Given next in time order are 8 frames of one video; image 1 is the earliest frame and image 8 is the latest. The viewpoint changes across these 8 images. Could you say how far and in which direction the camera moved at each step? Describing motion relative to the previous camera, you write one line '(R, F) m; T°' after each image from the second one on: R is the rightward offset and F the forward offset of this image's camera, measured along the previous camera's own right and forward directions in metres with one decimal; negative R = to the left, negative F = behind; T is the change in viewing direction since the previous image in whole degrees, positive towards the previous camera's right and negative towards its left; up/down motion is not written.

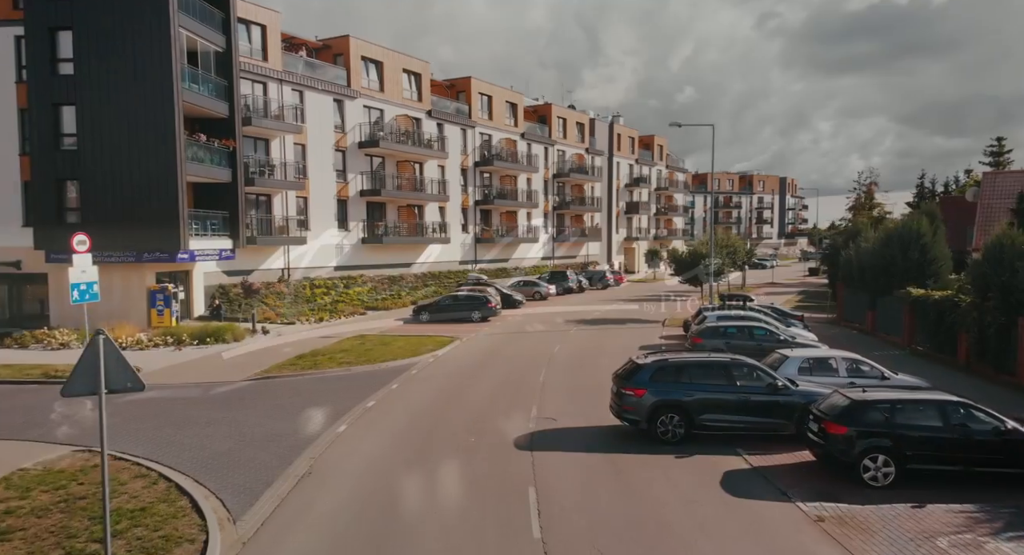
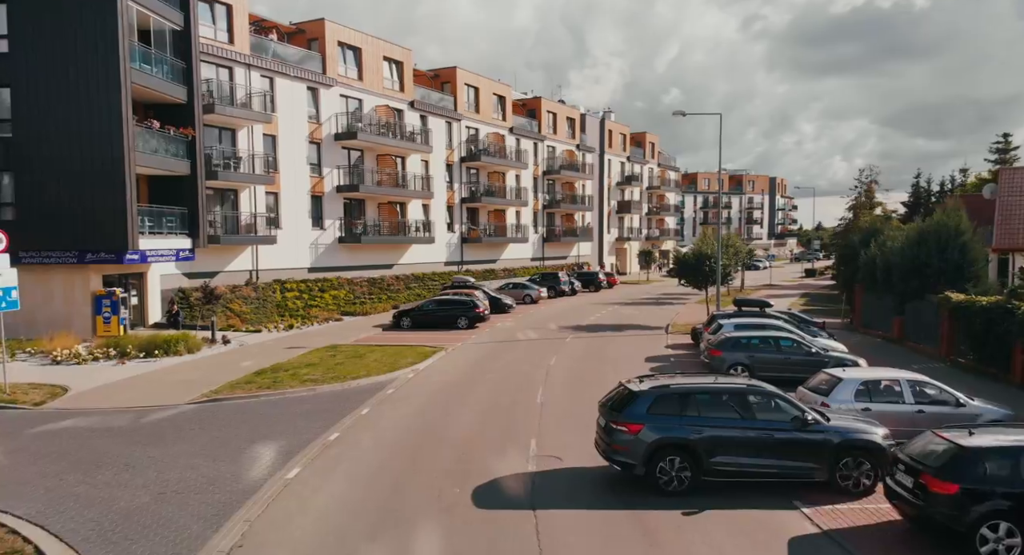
(-0.1, +2.6) m; +1°
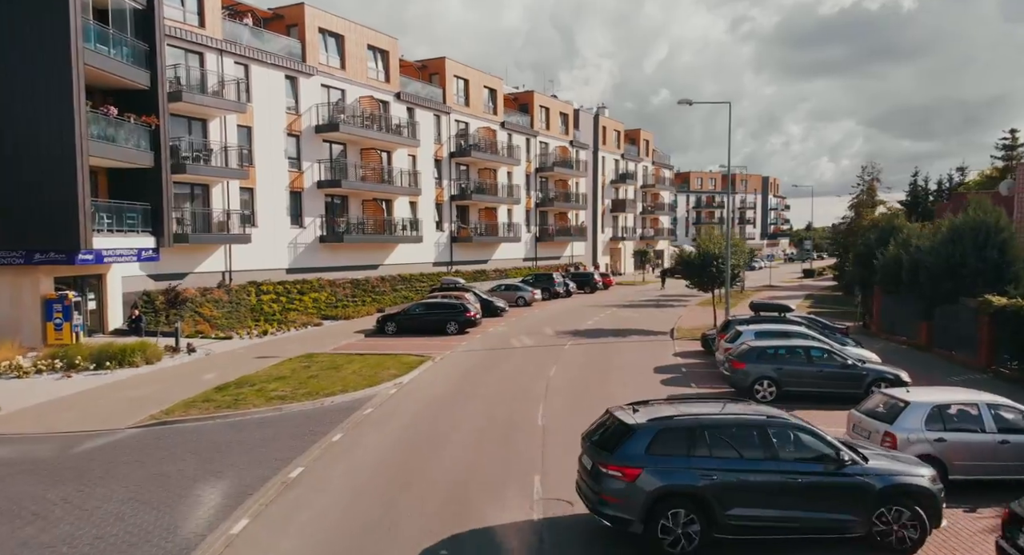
(-0.1, +2.0) m; +1°
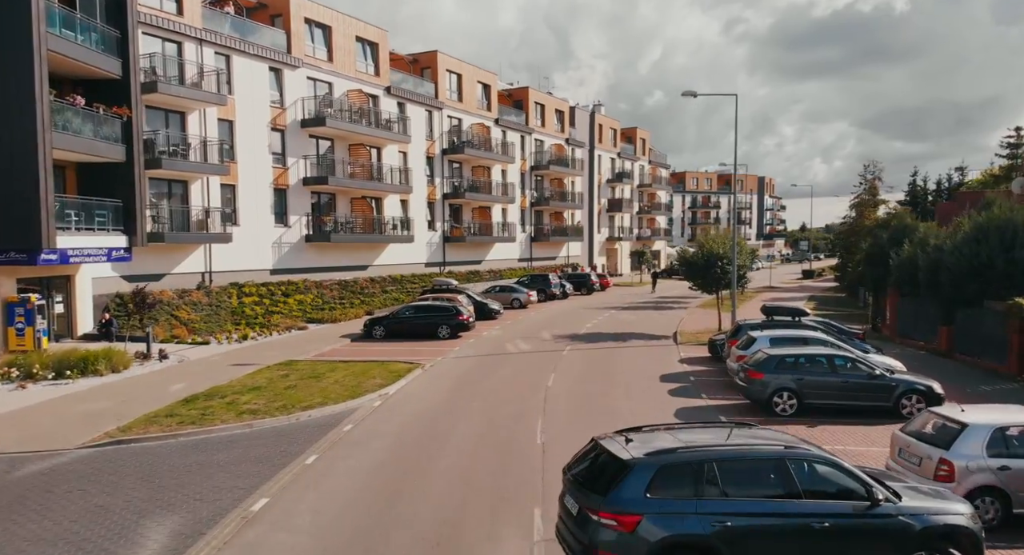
(0.0, +1.3) m; 0°
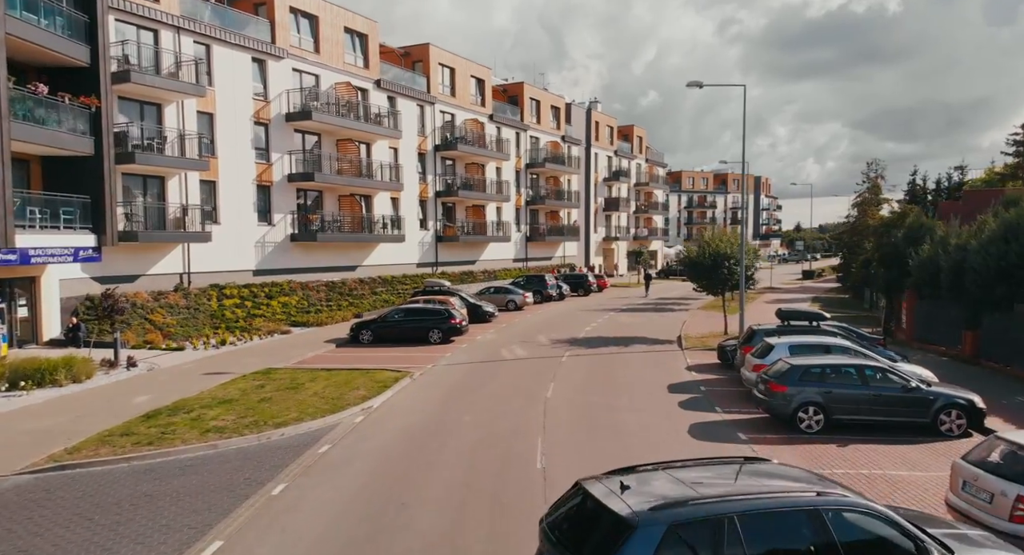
(0.0, +1.3) m; 0°
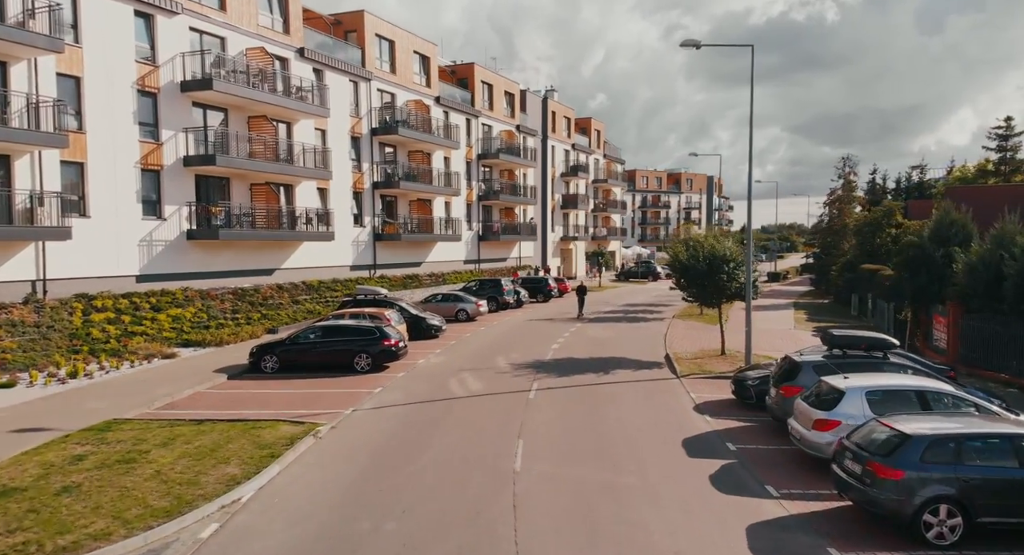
(0.0, +4.8) m; +4°
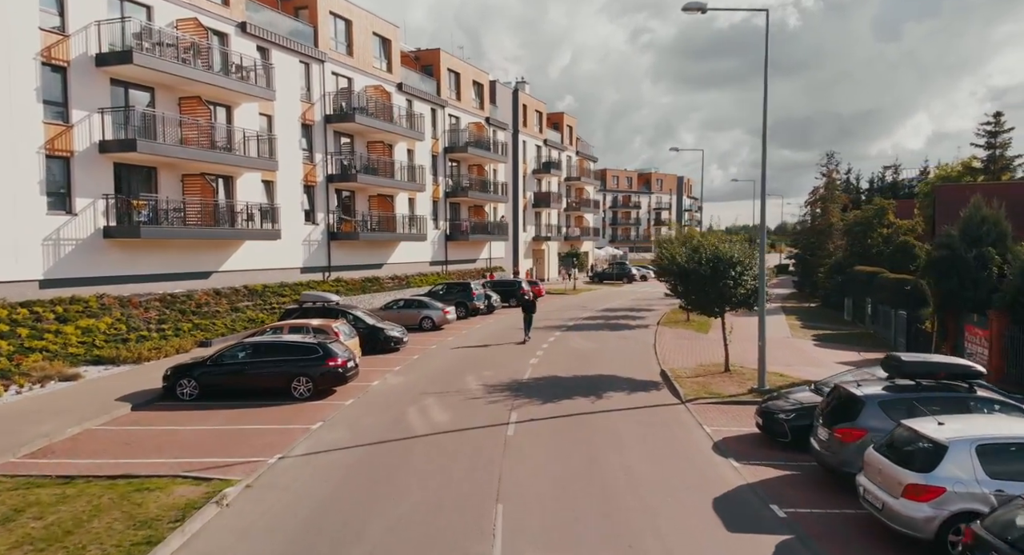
(-0.1, +2.8) m; +3°
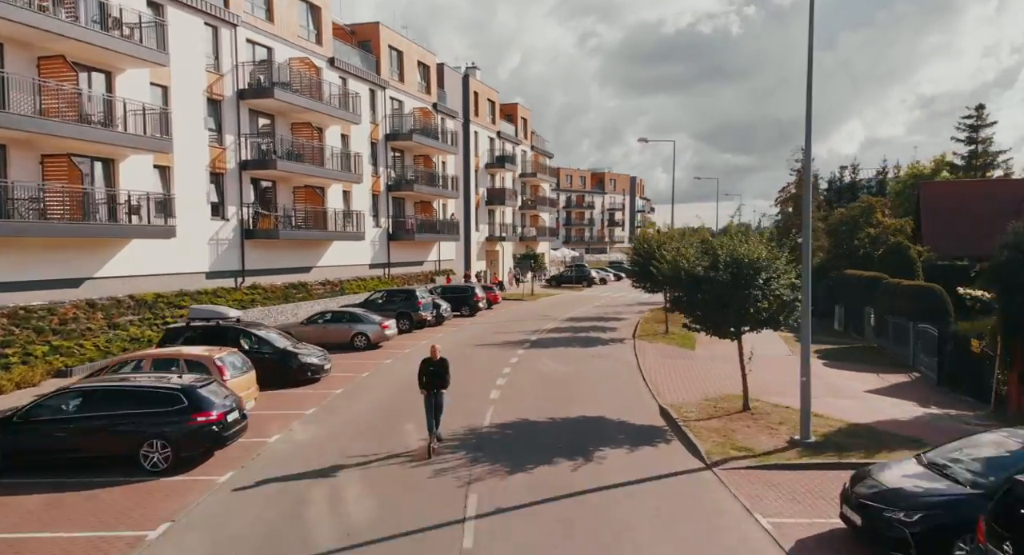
(-0.1, +4.2) m; +4°
